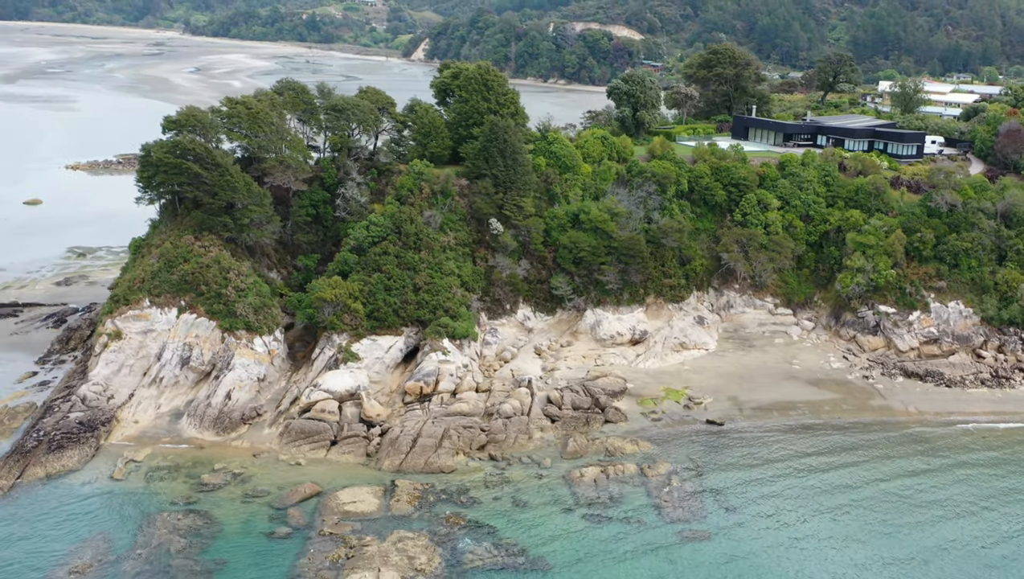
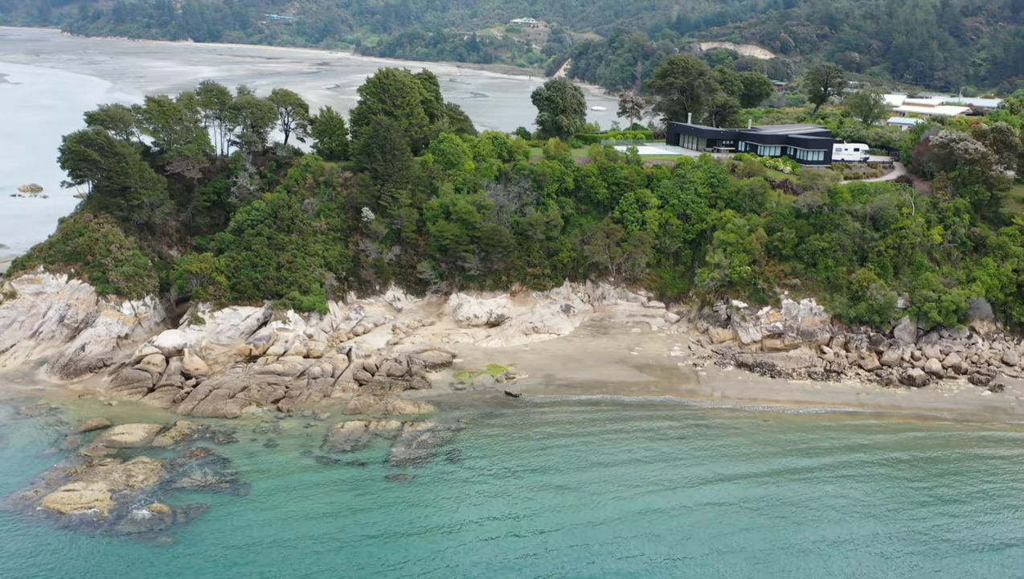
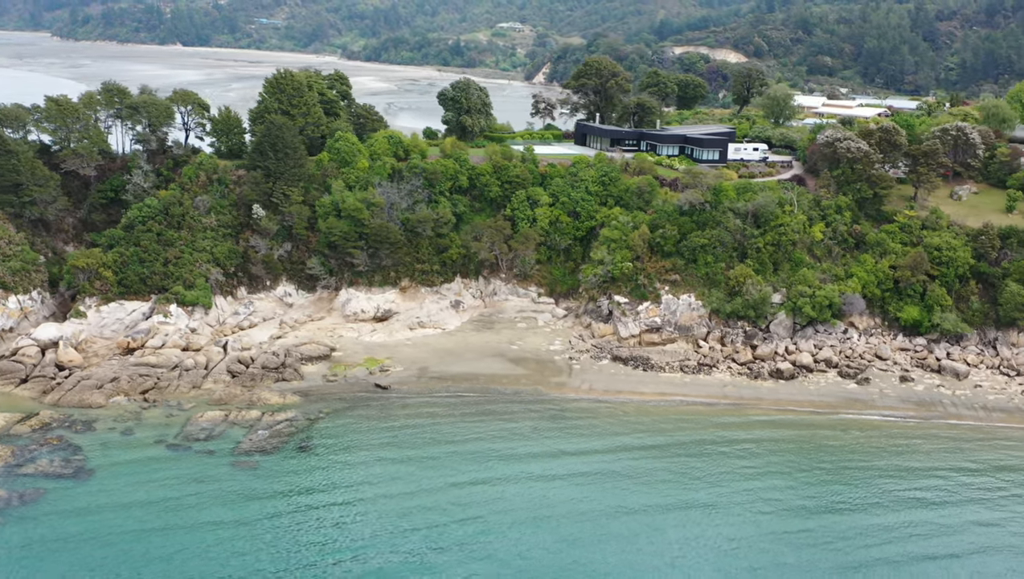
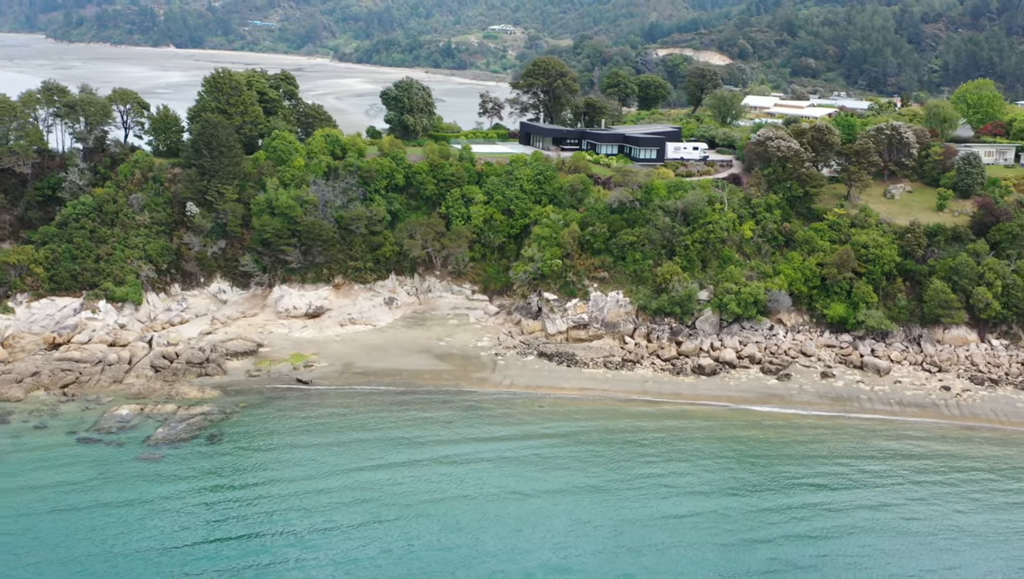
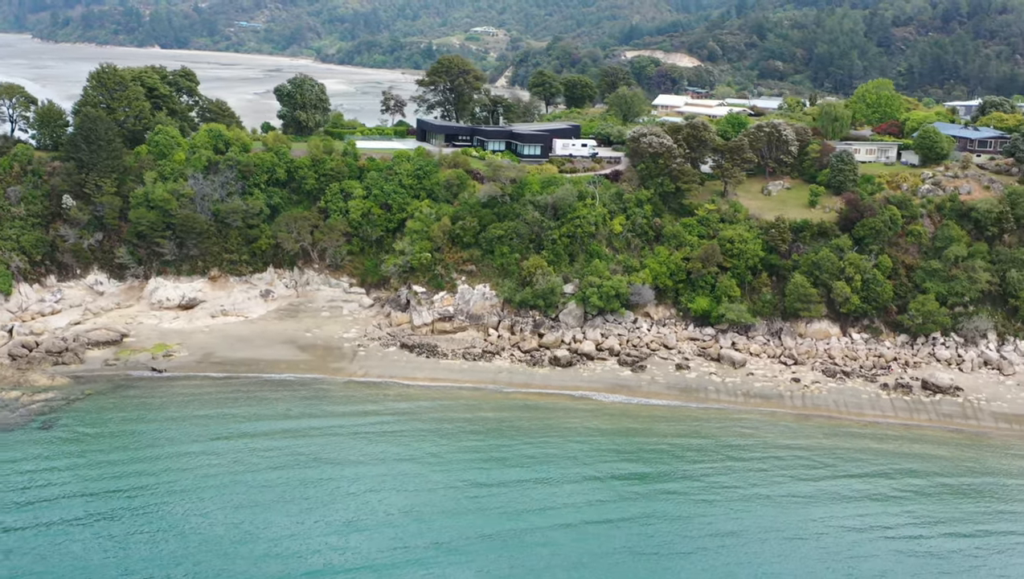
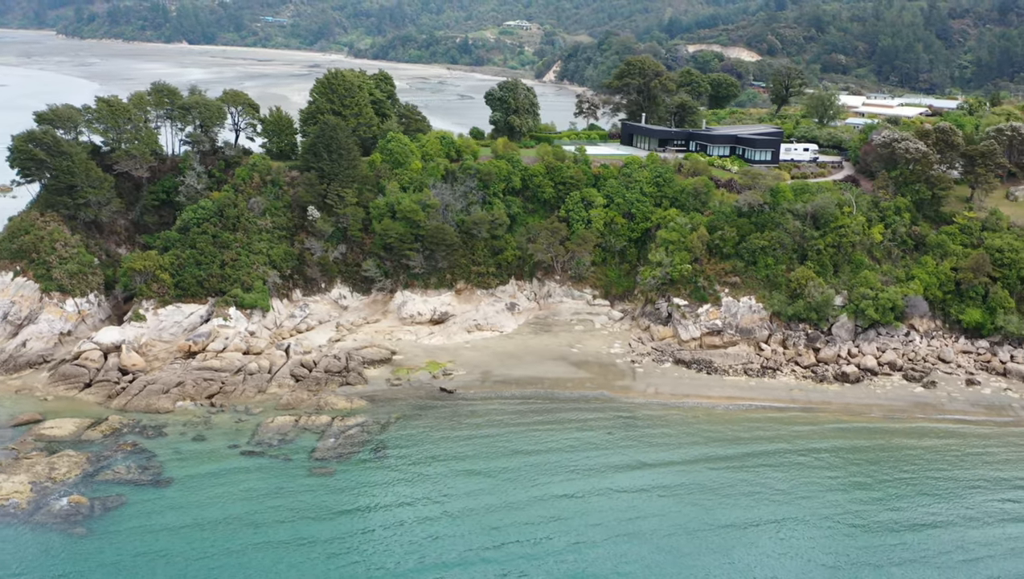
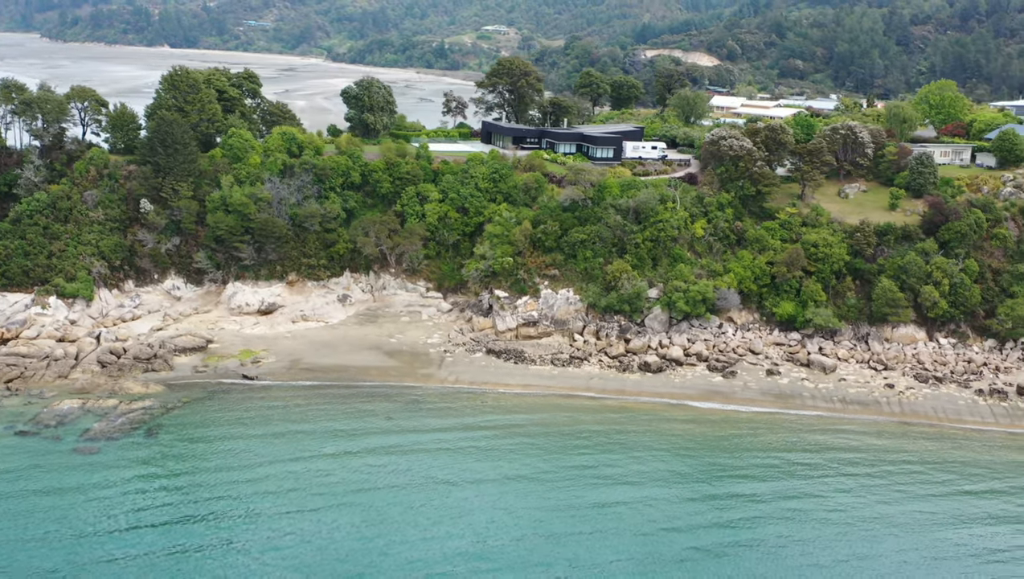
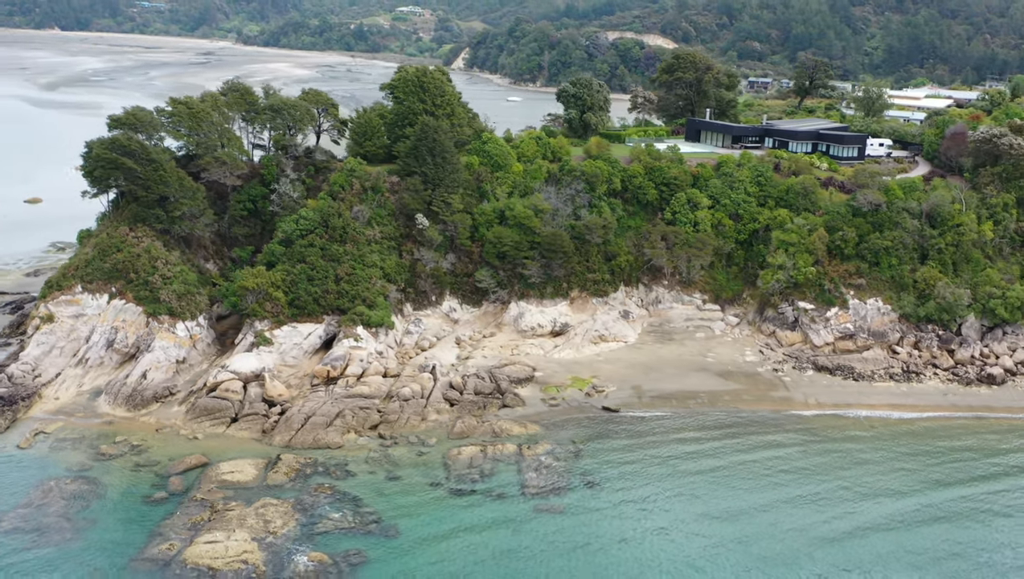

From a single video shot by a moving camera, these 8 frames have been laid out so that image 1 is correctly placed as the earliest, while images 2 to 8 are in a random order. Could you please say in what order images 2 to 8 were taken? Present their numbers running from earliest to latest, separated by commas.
8, 2, 6, 3, 4, 7, 5
